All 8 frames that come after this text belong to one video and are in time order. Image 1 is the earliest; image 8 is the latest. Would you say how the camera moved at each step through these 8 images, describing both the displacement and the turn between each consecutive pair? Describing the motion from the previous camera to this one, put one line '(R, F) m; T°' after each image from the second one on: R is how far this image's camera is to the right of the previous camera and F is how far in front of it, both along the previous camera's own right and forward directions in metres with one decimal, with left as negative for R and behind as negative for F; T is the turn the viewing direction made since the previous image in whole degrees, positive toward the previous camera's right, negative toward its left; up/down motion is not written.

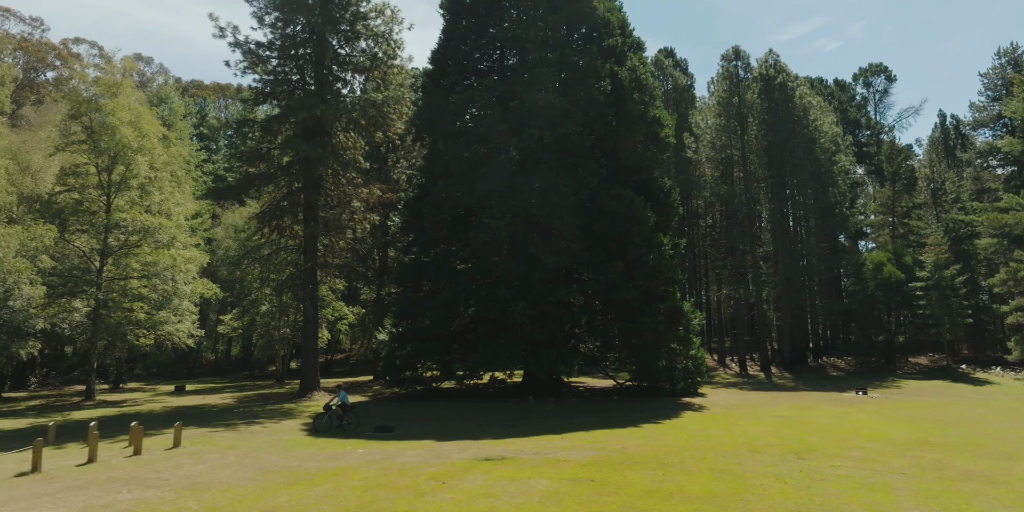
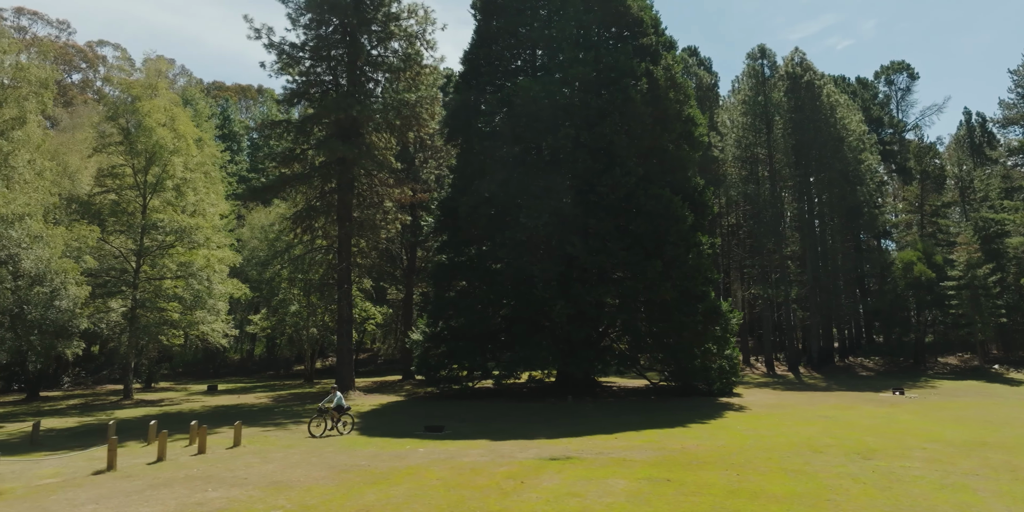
(-0.8, 0.0) m; -1°
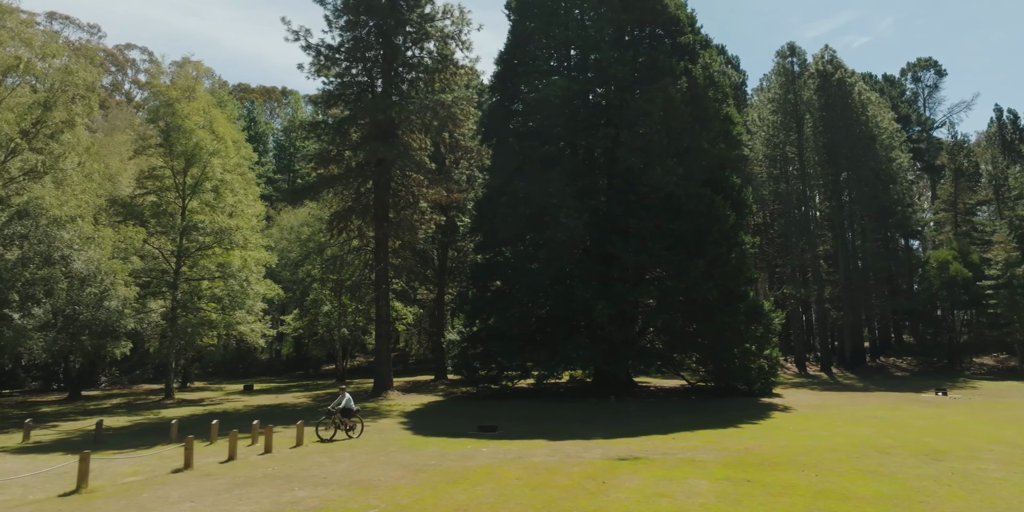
(-0.8, 0.0) m; -1°
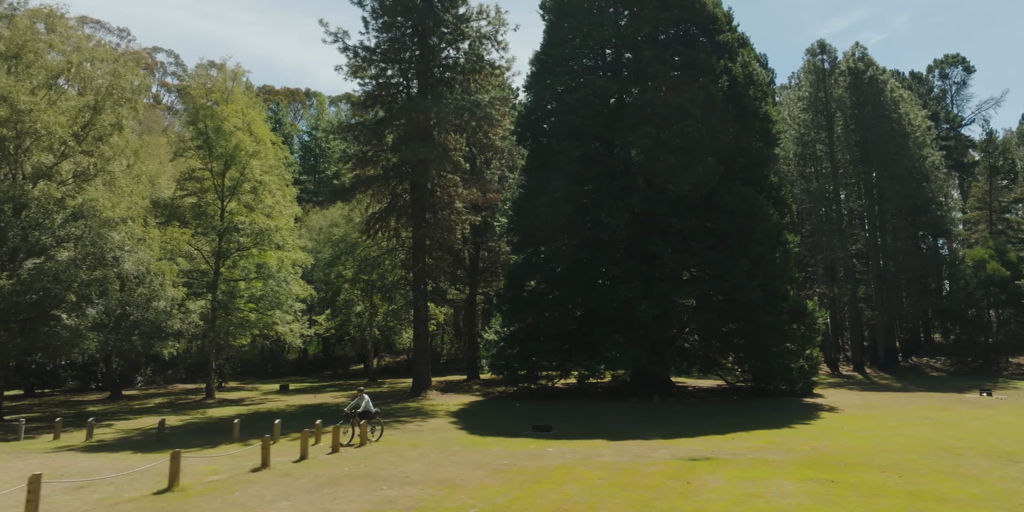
(-0.8, 0.0) m; -1°
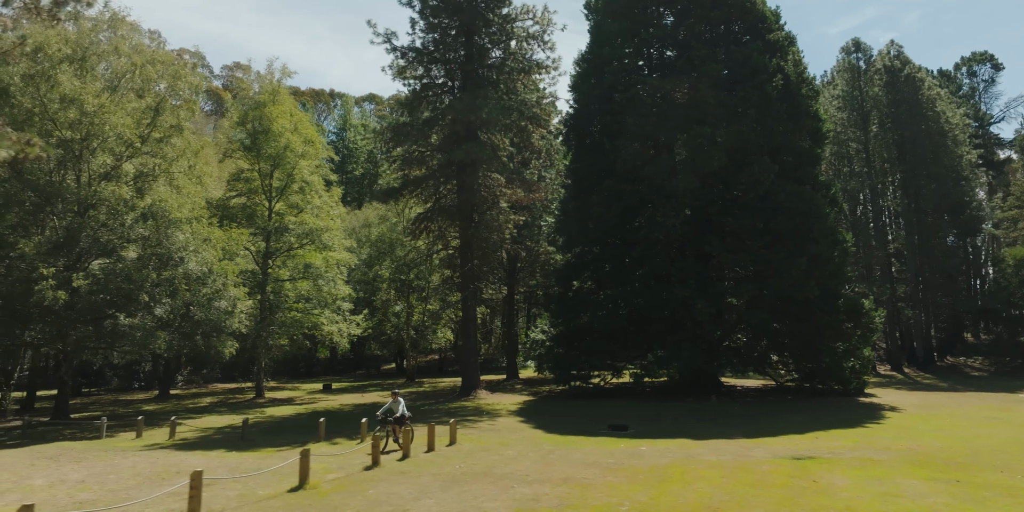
(-1.4, -0.1) m; -1°
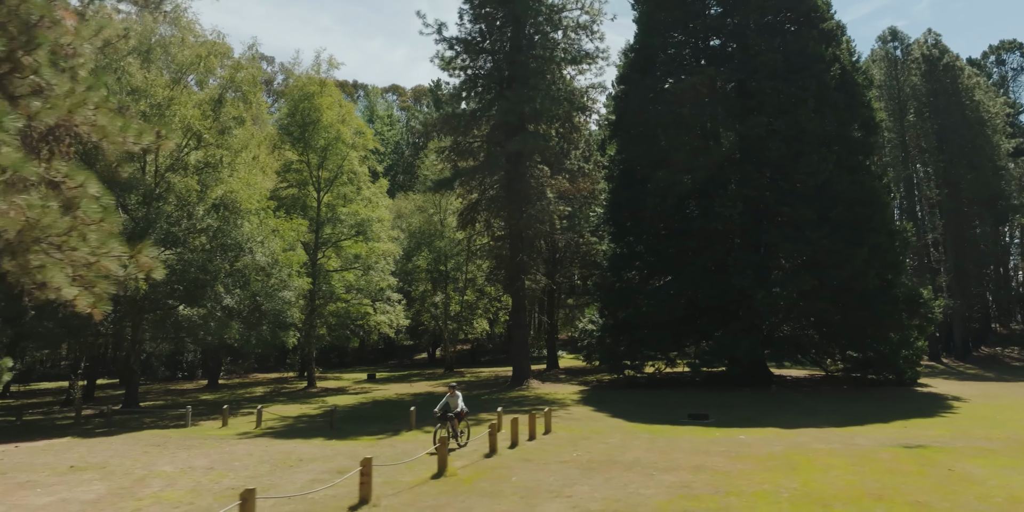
(-1.6, -0.1) m; -1°
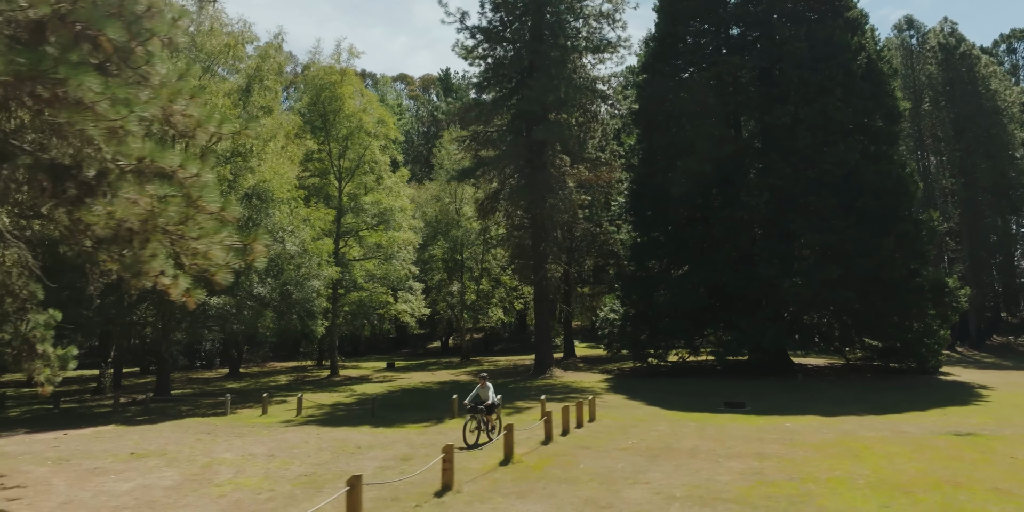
(-0.8, -0.1) m; 0°
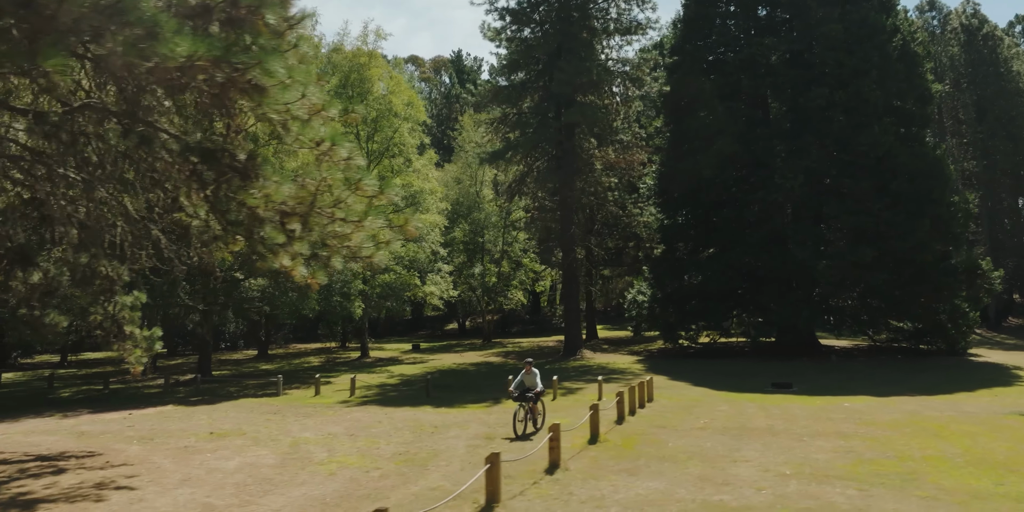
(-1.1, -0.1) m; 0°
